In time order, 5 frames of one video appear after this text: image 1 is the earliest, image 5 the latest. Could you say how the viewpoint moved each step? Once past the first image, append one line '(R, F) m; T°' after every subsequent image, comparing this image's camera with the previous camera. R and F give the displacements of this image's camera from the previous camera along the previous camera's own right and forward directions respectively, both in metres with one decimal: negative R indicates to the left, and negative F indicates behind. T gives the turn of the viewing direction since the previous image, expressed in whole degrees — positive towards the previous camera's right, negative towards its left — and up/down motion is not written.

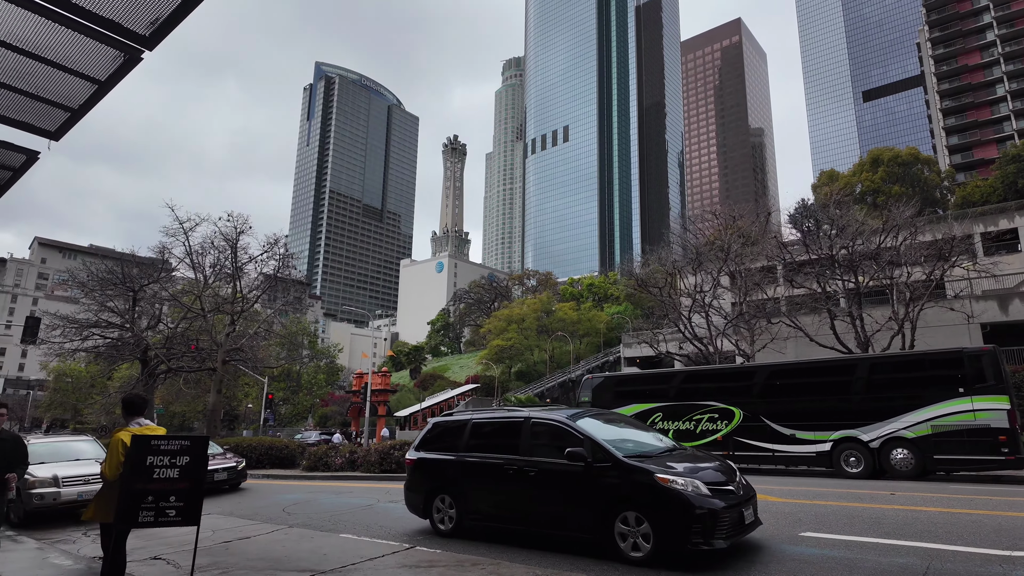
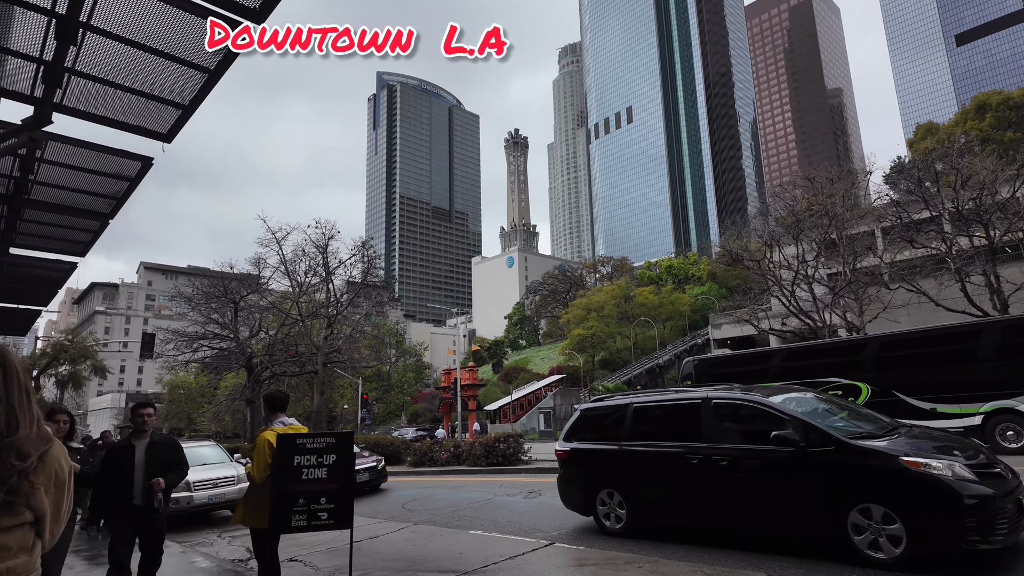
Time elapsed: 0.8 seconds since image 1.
(-0.5, +0.4) m; -7°
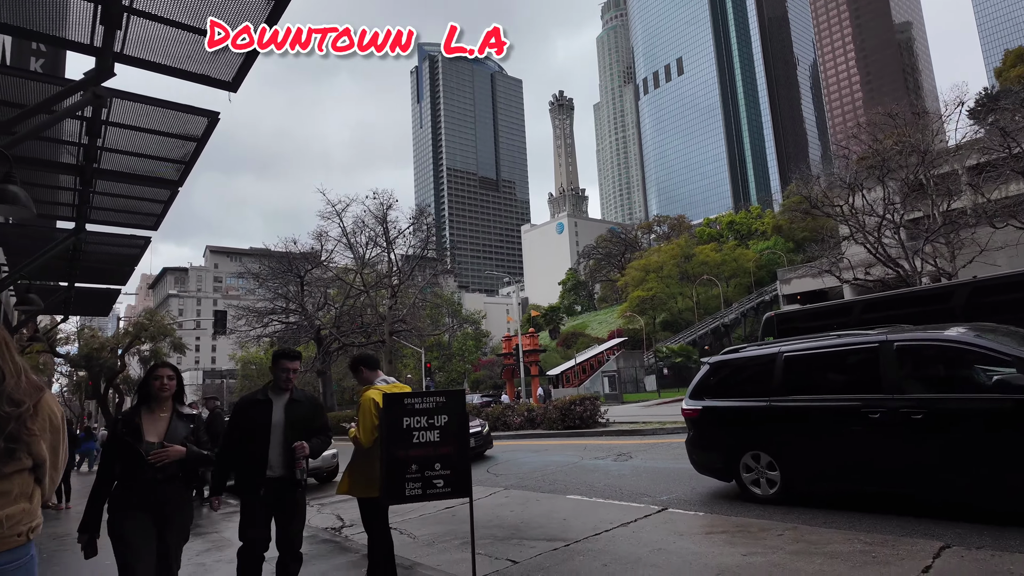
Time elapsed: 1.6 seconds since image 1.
(-0.4, +0.5) m; -5°
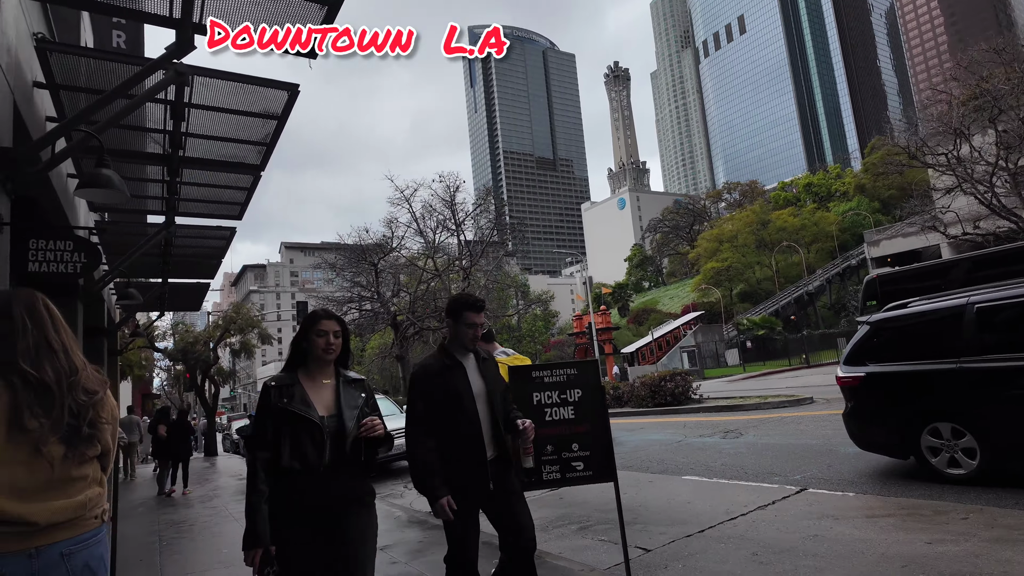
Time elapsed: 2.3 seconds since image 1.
(-0.3, +0.4) m; -6°
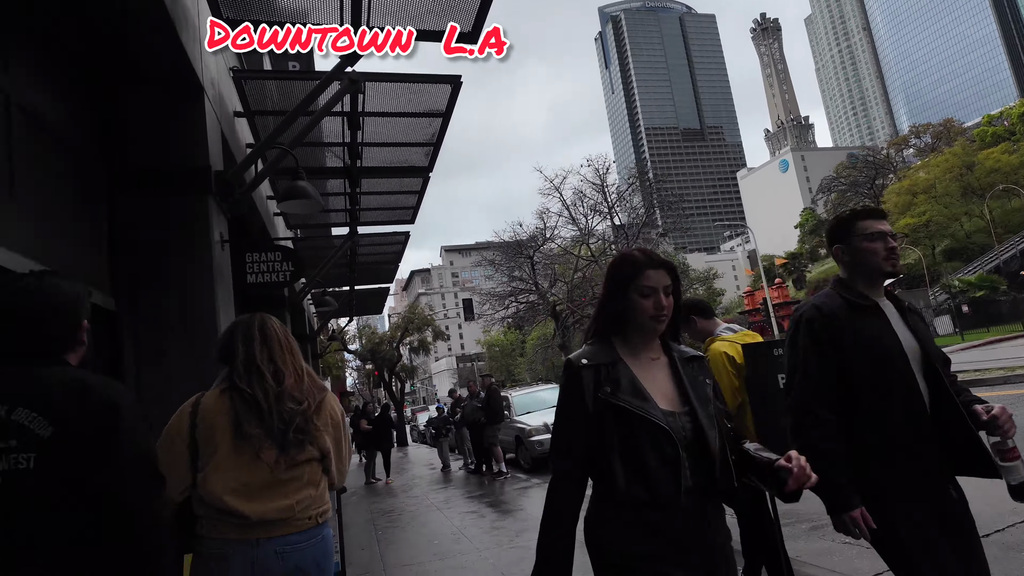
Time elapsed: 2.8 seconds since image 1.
(-0.3, +0.3) m; -15°
